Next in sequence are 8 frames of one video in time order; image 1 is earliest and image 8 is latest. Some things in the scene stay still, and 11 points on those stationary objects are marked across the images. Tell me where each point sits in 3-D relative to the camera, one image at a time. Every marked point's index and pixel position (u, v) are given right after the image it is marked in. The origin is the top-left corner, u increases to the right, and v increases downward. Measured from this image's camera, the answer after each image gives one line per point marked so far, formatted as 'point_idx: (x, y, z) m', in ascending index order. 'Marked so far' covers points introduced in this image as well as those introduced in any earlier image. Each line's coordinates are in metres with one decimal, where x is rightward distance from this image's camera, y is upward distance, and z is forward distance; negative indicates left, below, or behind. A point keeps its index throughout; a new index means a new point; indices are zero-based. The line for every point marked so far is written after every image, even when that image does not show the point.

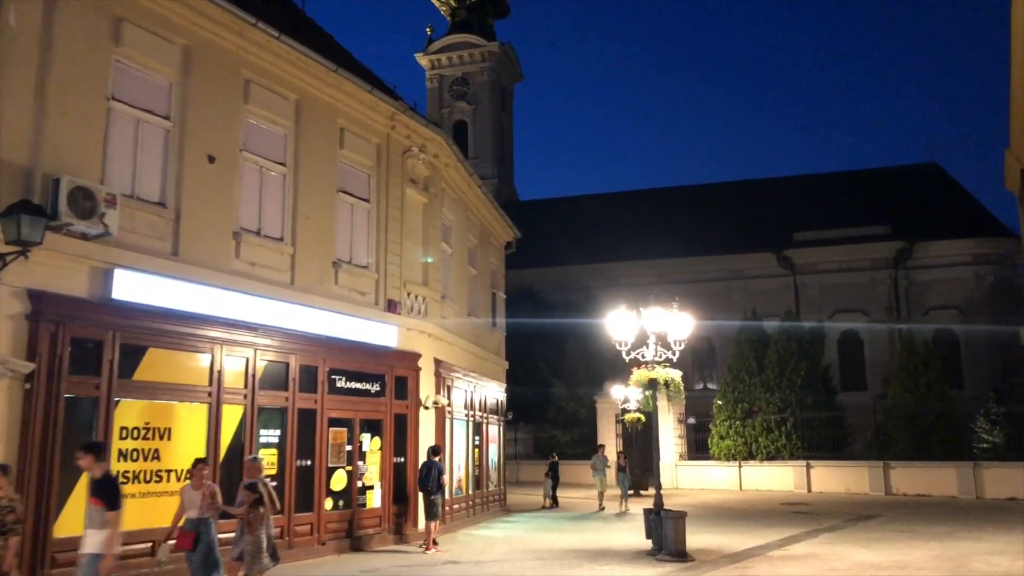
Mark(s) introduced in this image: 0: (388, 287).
0: (-2.0, 0.0, +13.9) m
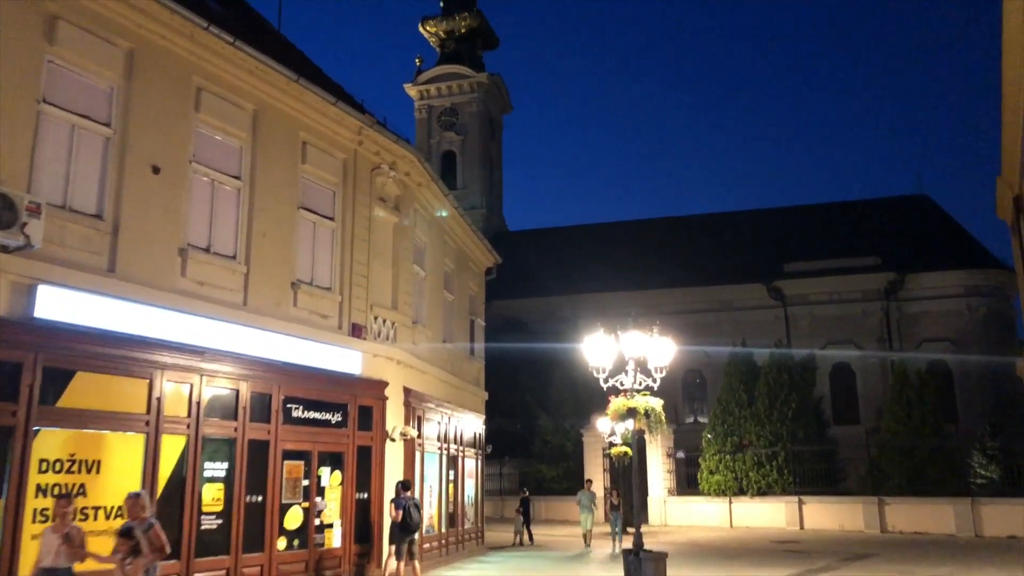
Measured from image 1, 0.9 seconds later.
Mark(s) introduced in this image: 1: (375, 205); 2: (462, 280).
0: (-2.5, -0.4, +13.1) m
1: (-2.3, +1.4, +14.0) m
2: (-1.1, +0.2, +19.1) m
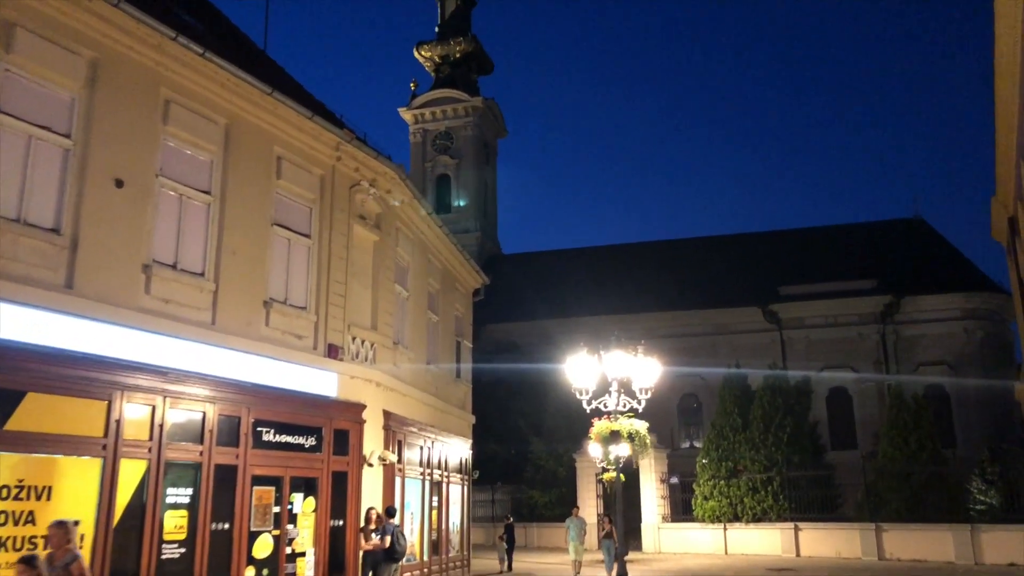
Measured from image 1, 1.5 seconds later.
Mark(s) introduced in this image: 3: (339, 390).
0: (-2.7, -0.6, +12.7) m
1: (-2.5, +1.0, +13.6) m
2: (-1.4, -0.3, +18.7) m
3: (-2.6, -1.5, +12.6) m
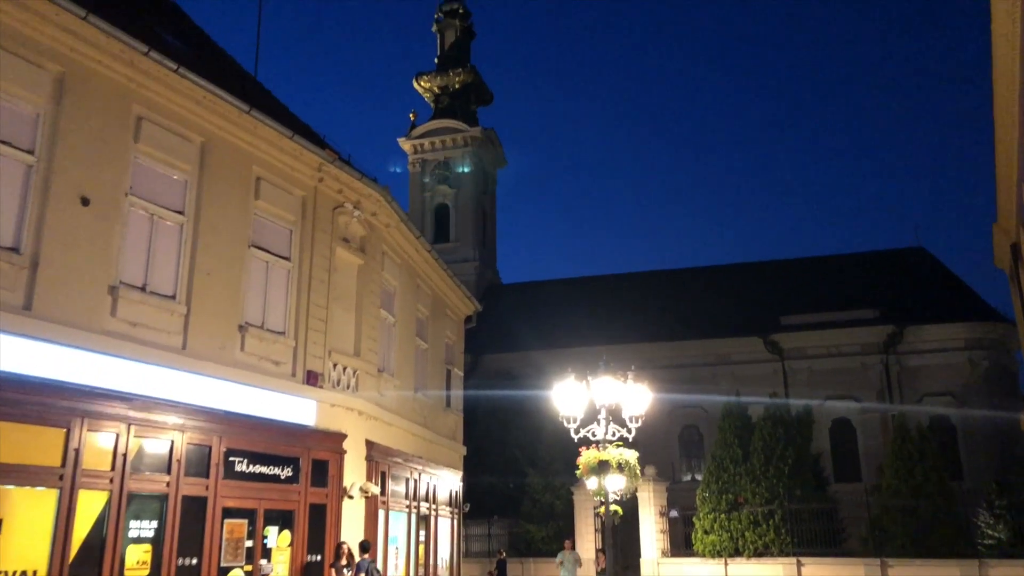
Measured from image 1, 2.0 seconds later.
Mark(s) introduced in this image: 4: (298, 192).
0: (-2.9, -1.0, +12.3) m
1: (-2.7, +0.7, +13.3) m
2: (-1.6, -0.9, +18.2) m
3: (-2.8, -1.9, +12.1) m
4: (-3.2, +1.4, +12.6) m
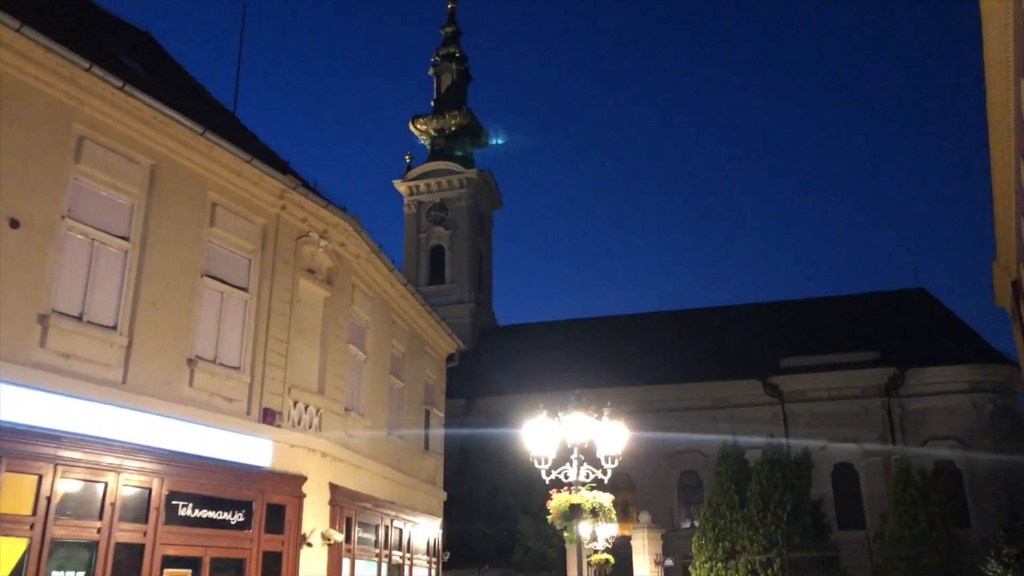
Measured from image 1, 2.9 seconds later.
0: (-3.4, -1.4, +11.5) m
1: (-3.2, +0.2, +12.6) m
2: (-2.0, -1.6, +17.5) m
3: (-3.2, -2.3, +11.4) m
4: (-3.6, +1.0, +12.0) m
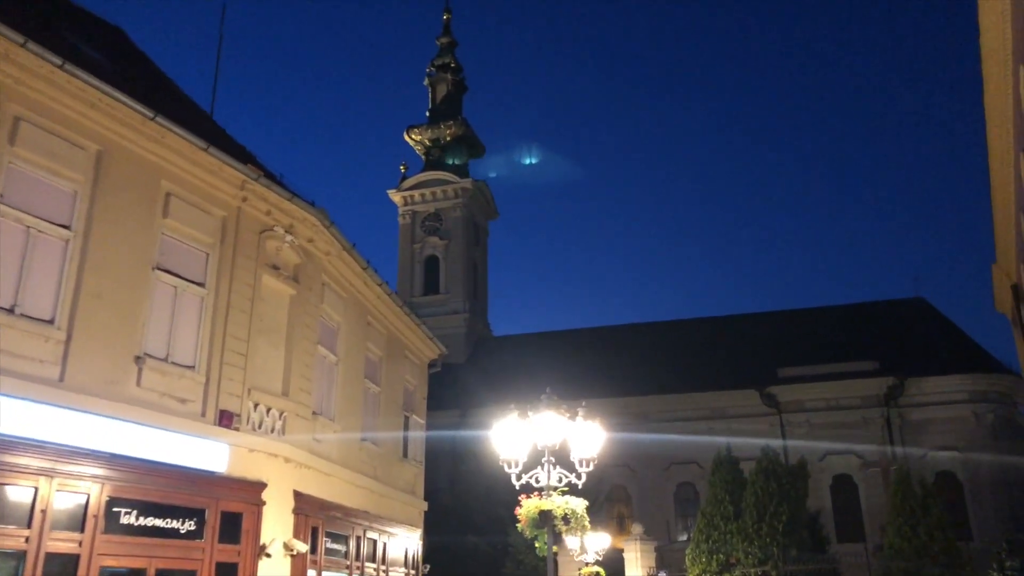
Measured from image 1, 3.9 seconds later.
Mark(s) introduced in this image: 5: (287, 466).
0: (-3.7, -1.4, +10.9) m
1: (-3.5, +0.2, +12.0) m
2: (-2.4, -1.6, +16.9) m
3: (-3.5, -2.2, +10.7) m
4: (-3.9, +1.0, +11.4) m
5: (-3.1, -2.5, +11.9) m
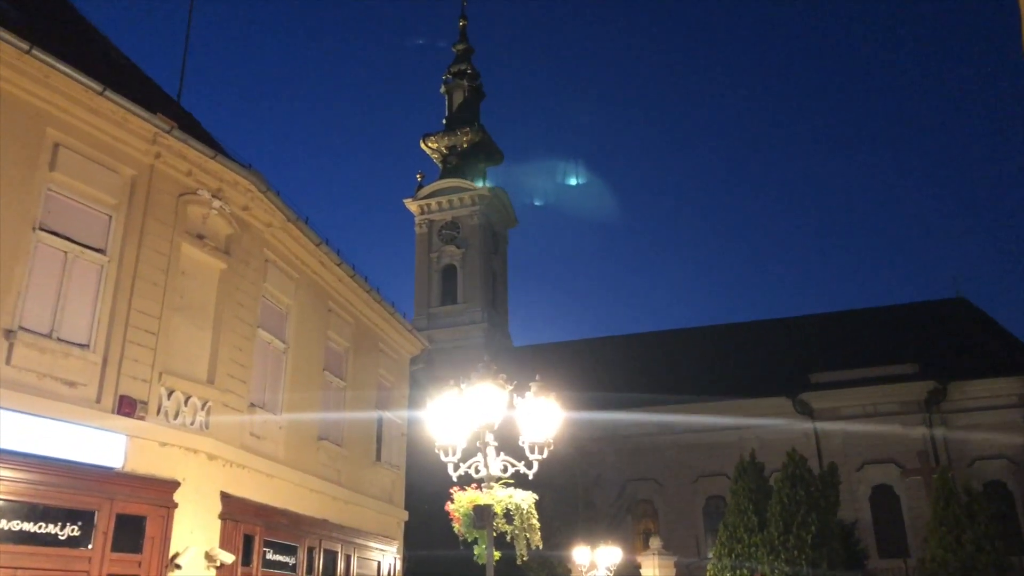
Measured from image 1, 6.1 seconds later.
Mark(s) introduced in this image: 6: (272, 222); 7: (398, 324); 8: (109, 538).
0: (-4.3, -1.0, +9.3) m
1: (-4.1, +0.6, +10.5) m
2: (-2.7, -1.4, +15.2) m
3: (-4.1, -1.9, +9.1) m
4: (-4.5, +1.4, +9.9) m
5: (-3.6, -2.1, +10.3) m
6: (-3.3, +0.9, +12.0) m
7: (-2.2, -0.7, +16.5) m
8: (-4.2, -2.6, +8.8) m
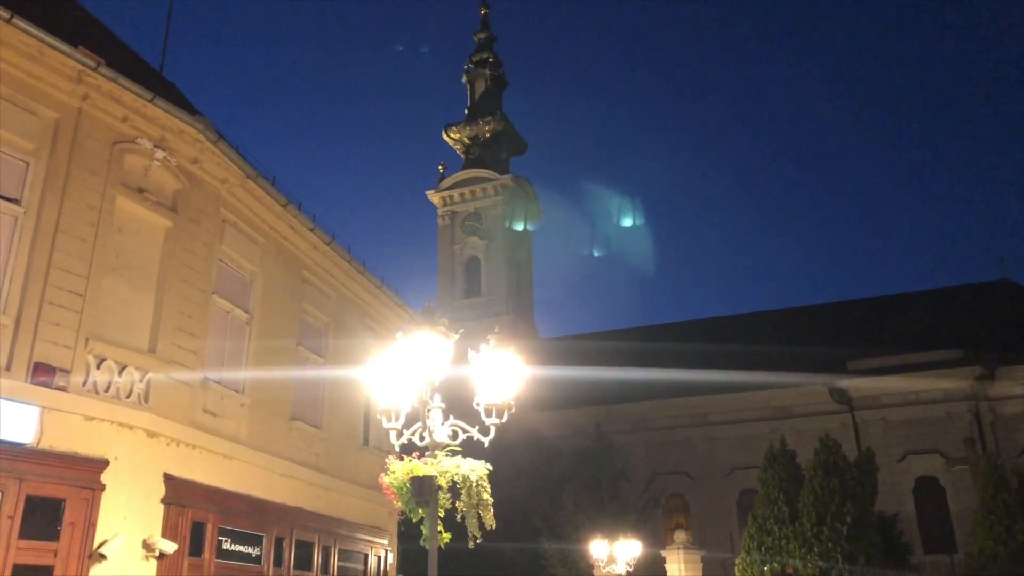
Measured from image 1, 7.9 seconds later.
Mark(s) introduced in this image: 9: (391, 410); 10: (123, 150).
0: (-4.6, -0.5, +8.2) m
1: (-4.3, +1.0, +9.4) m
2: (-2.7, -0.9, +14.1) m
3: (-4.4, -1.4, +8.0) m
4: (-4.8, +1.8, +8.8) m
5: (-3.9, -1.6, +9.2) m
6: (-3.6, +1.4, +10.9) m
7: (-2.2, -0.2, +15.3) m
8: (-4.5, -2.2, +7.7) m
9: (-0.8, -1.2, +7.7) m
10: (-4.3, +1.5, +9.5) m
